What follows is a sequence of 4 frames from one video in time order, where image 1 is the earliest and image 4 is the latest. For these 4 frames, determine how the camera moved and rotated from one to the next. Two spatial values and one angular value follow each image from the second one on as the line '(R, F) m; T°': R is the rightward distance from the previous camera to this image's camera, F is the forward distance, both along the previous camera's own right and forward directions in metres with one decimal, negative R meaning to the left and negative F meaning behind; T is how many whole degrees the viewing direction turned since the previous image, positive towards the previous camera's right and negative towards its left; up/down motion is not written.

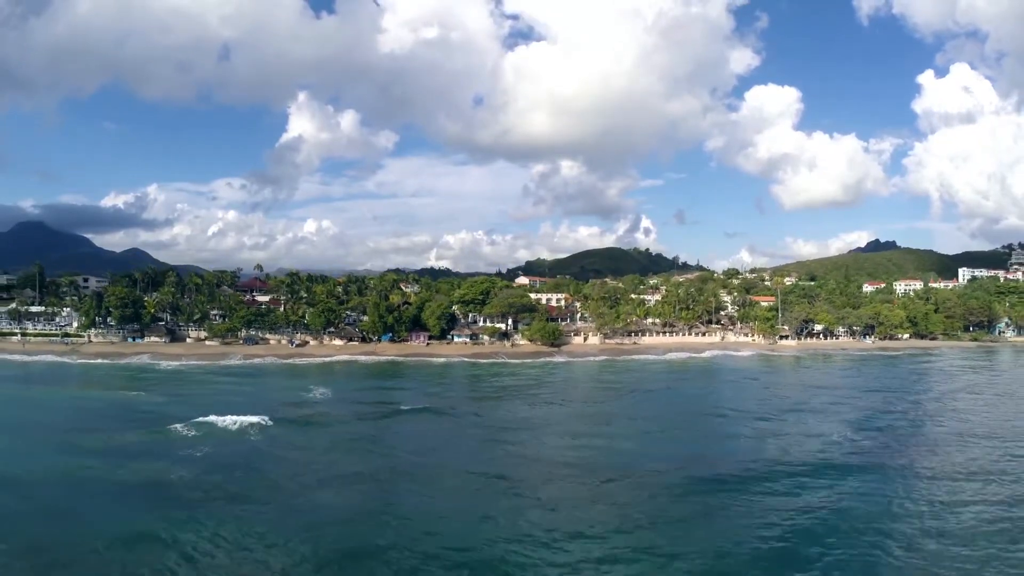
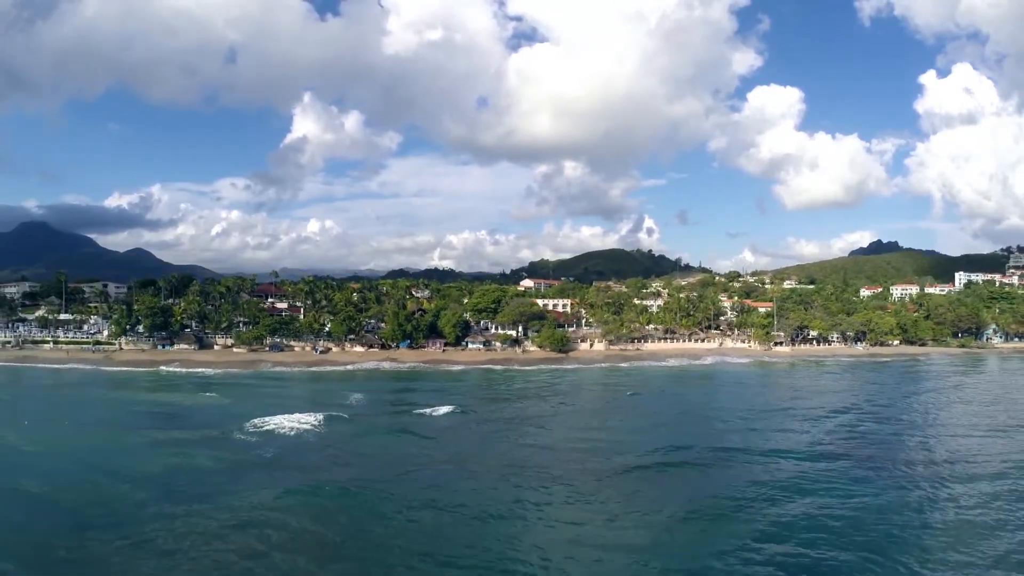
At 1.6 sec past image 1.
(-0.2, -1.0) m; 0°
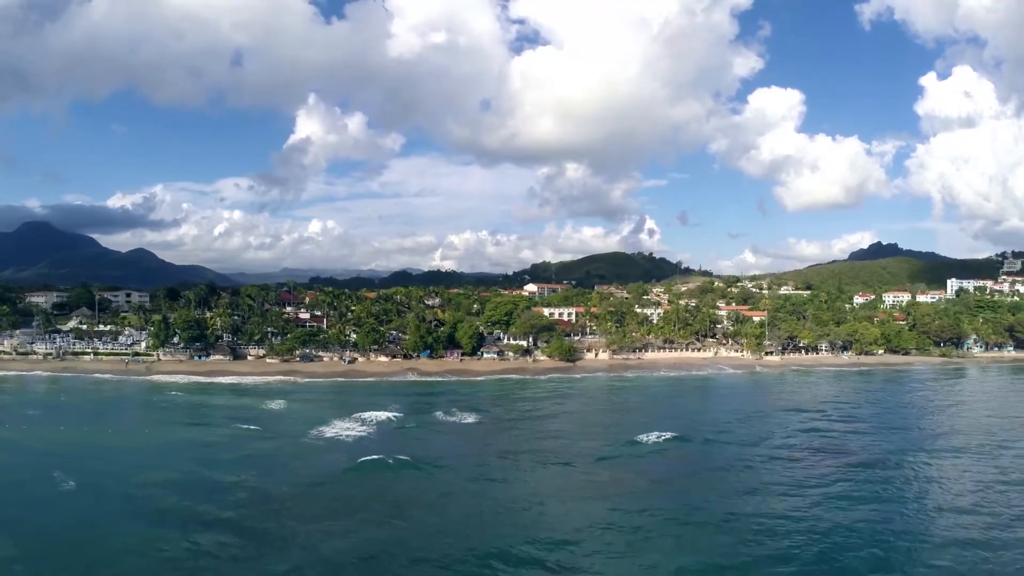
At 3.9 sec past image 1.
(-0.3, -1.5) m; 0°
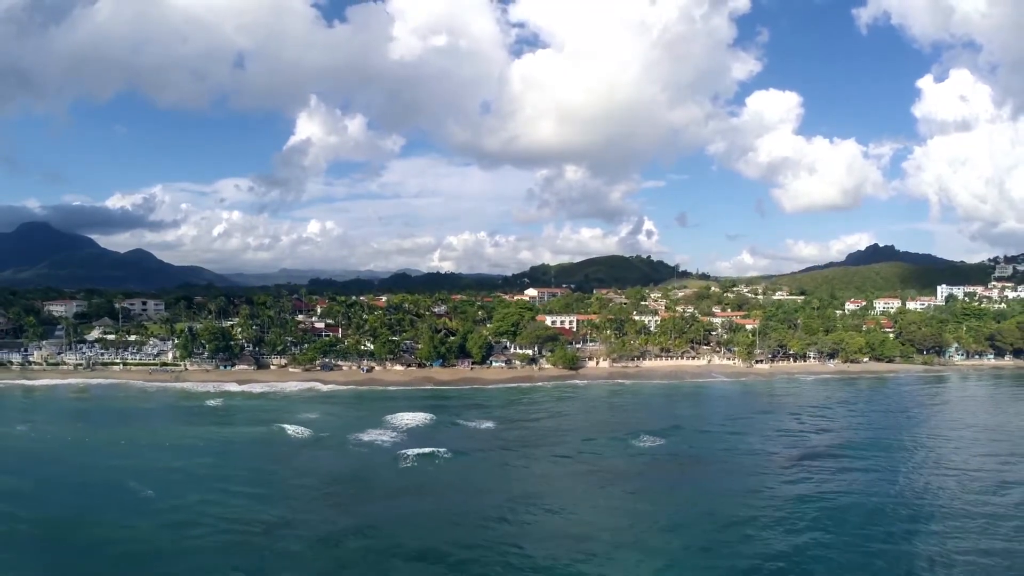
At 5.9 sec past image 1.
(-0.2, -1.3) m; 0°
